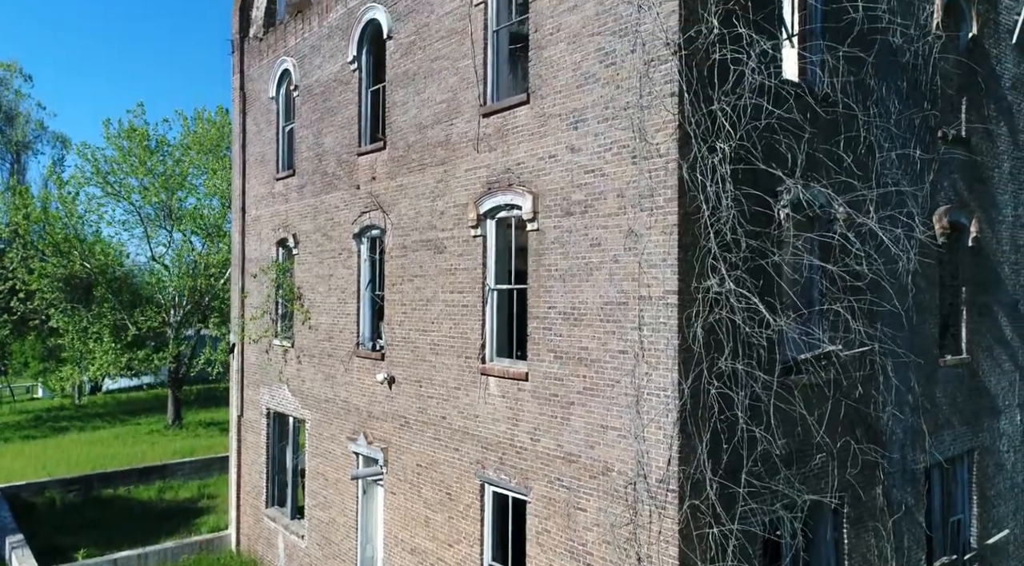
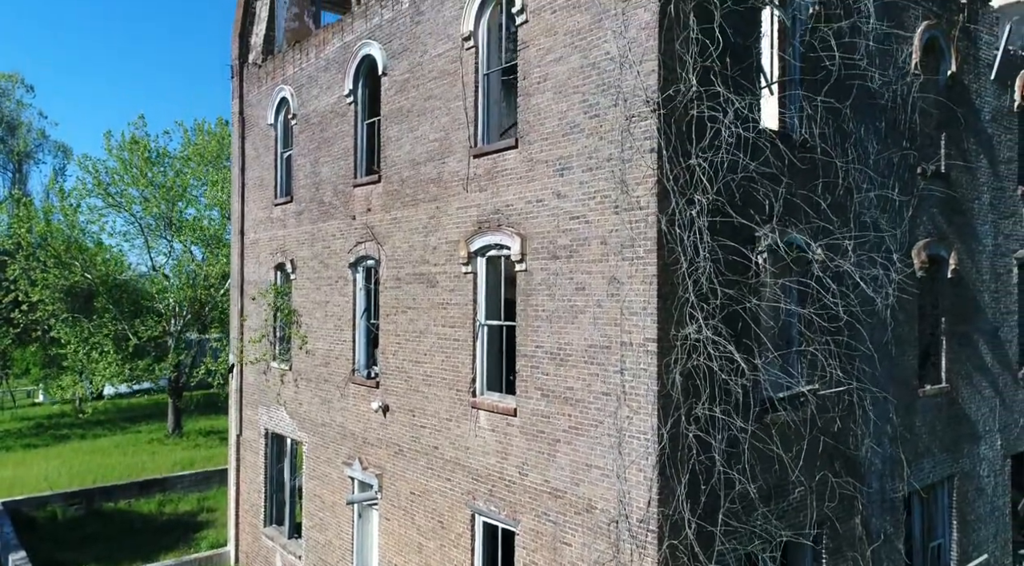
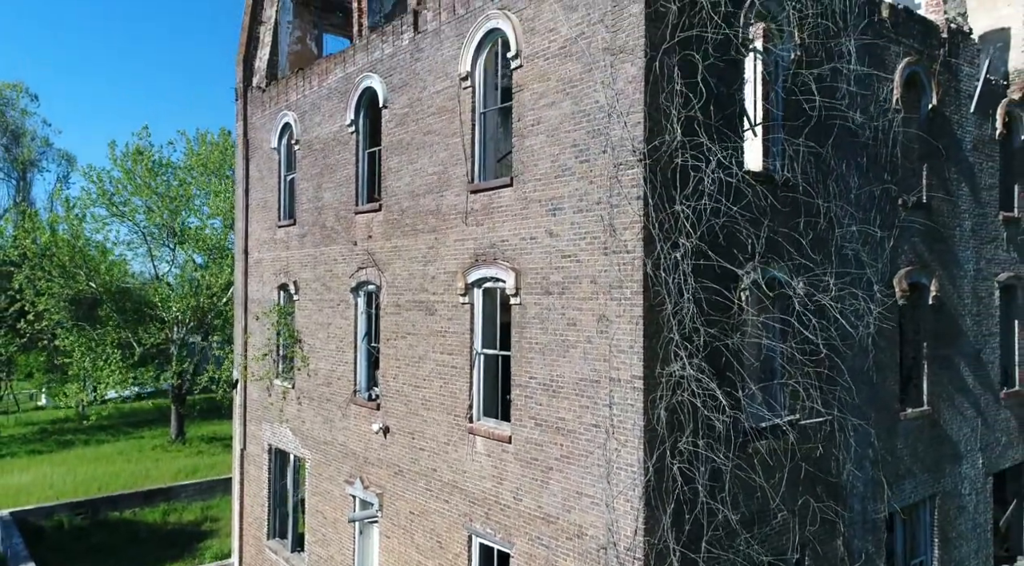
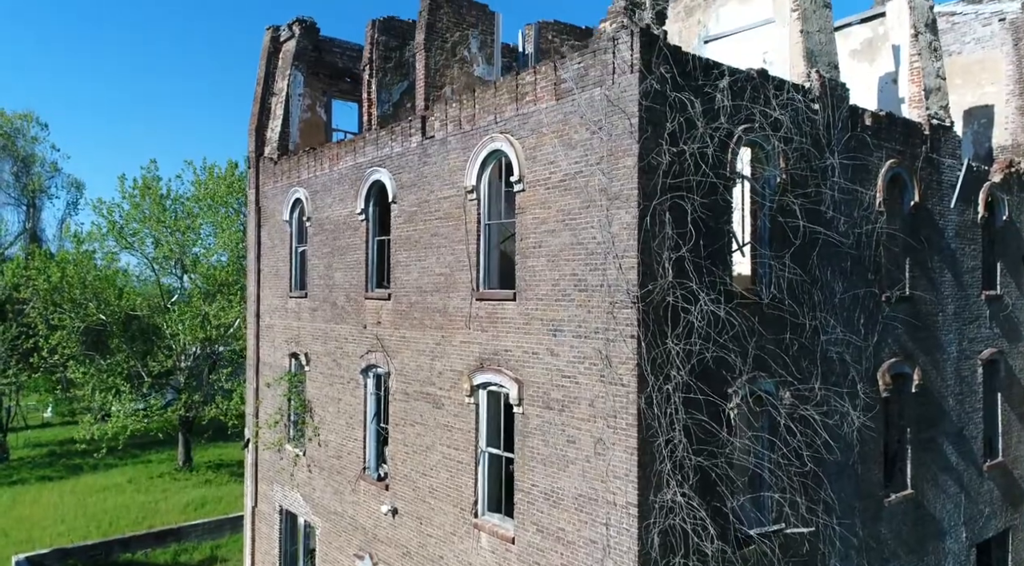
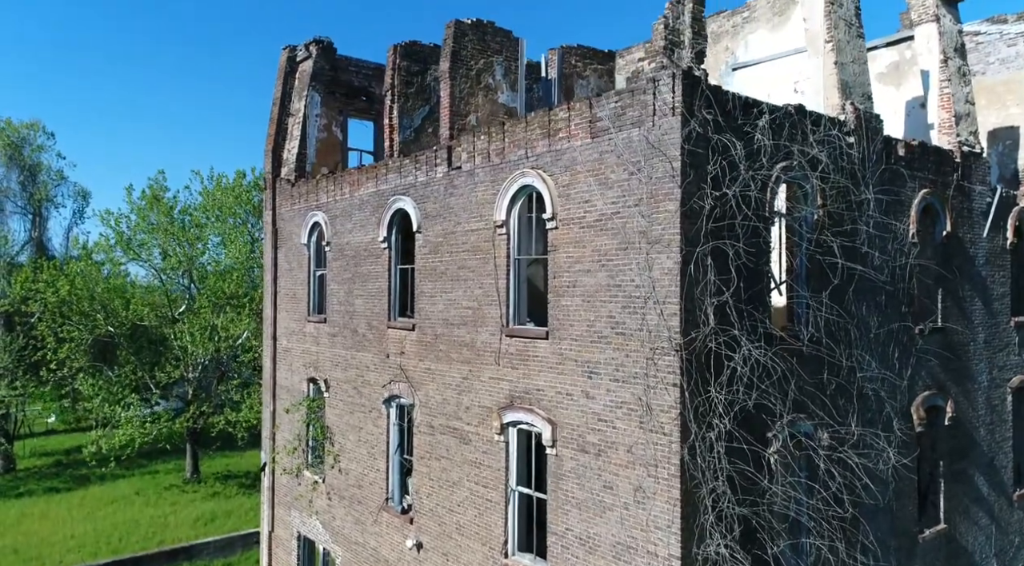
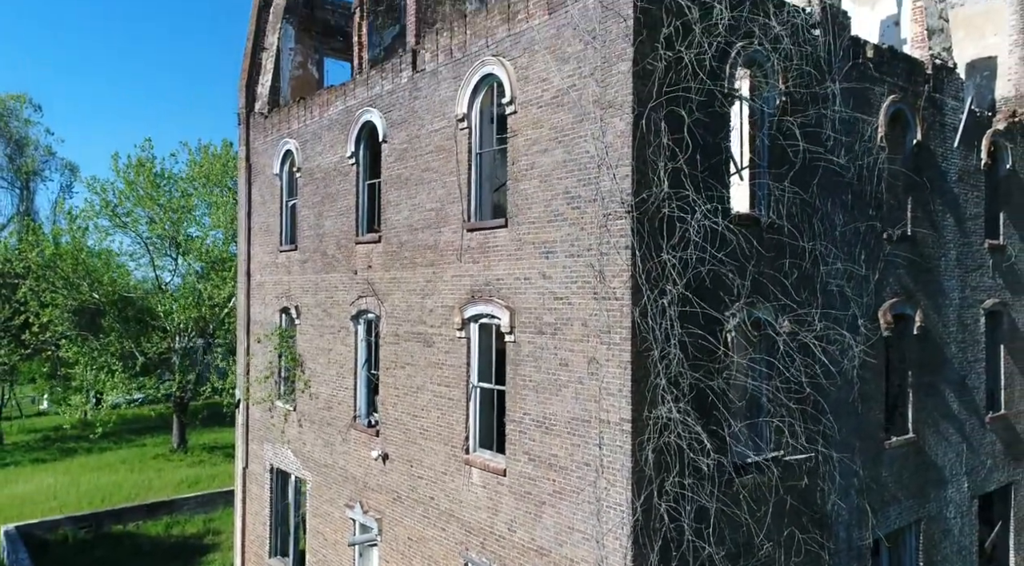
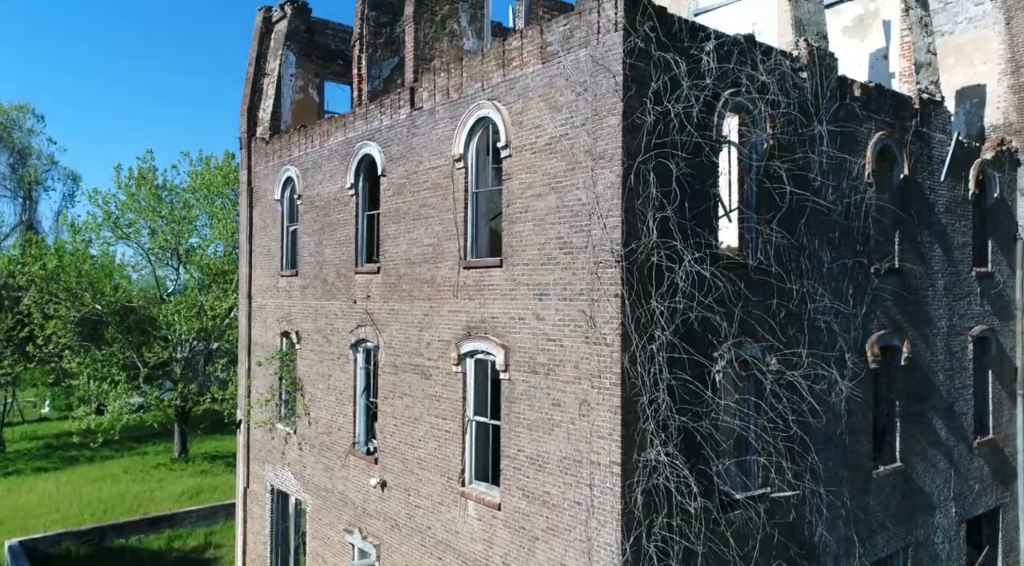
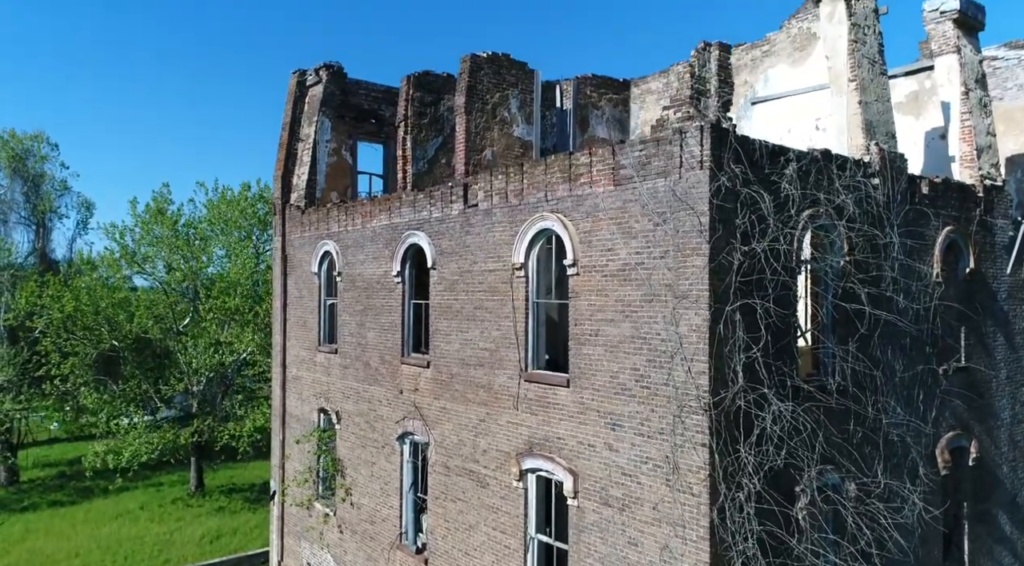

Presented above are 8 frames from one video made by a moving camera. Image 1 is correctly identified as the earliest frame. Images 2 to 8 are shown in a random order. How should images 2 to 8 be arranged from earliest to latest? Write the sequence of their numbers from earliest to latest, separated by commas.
2, 3, 6, 7, 4, 5, 8
